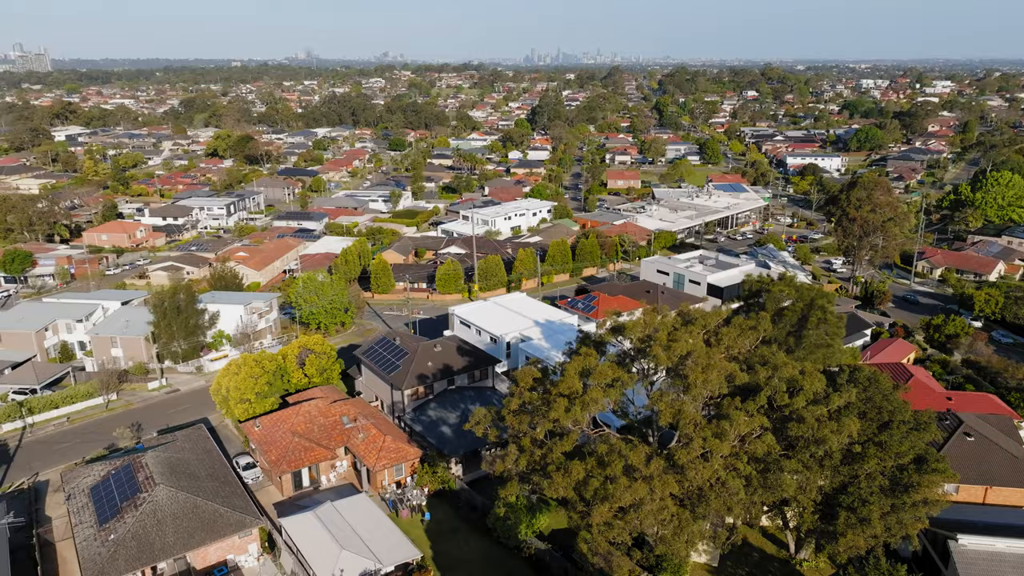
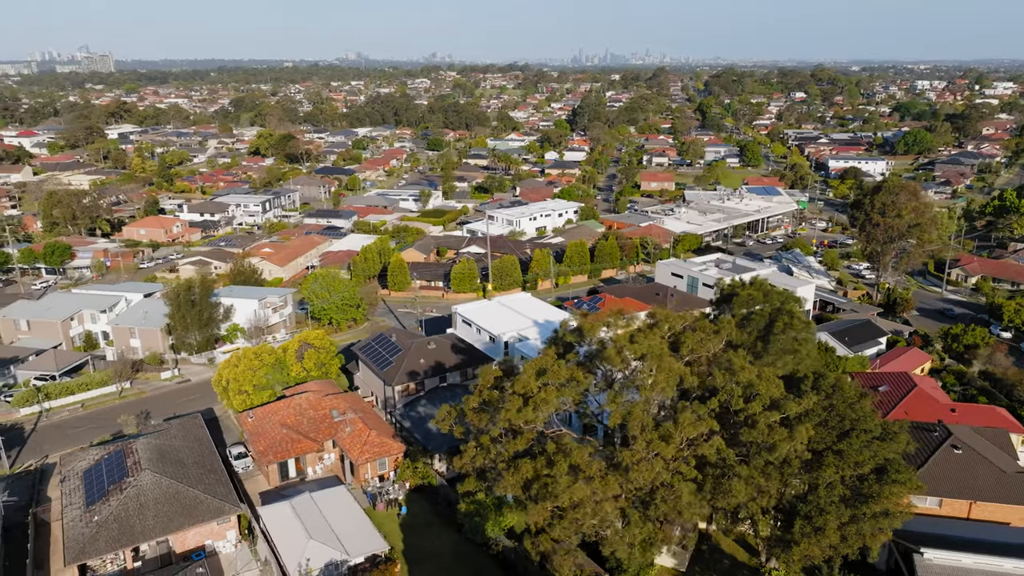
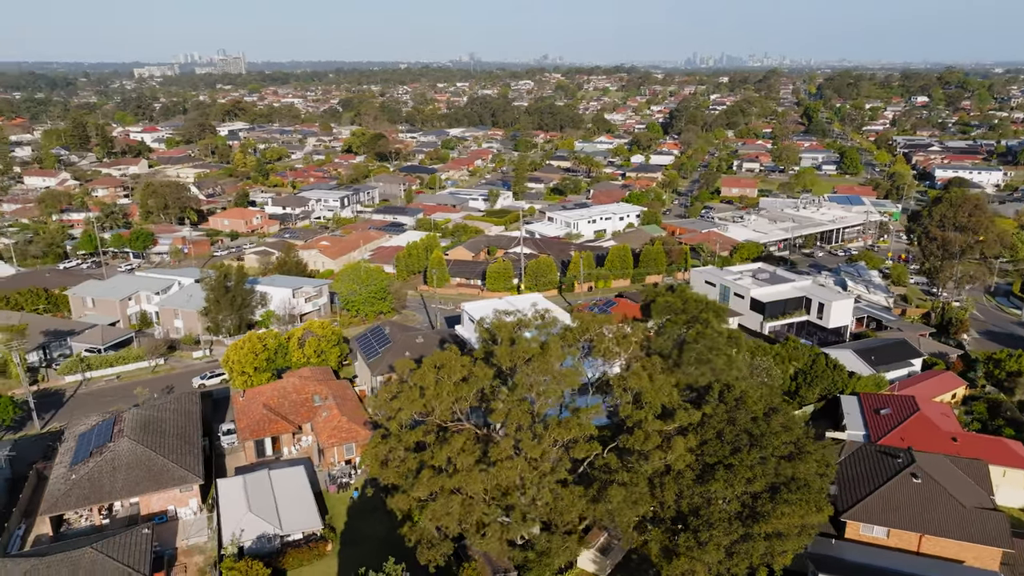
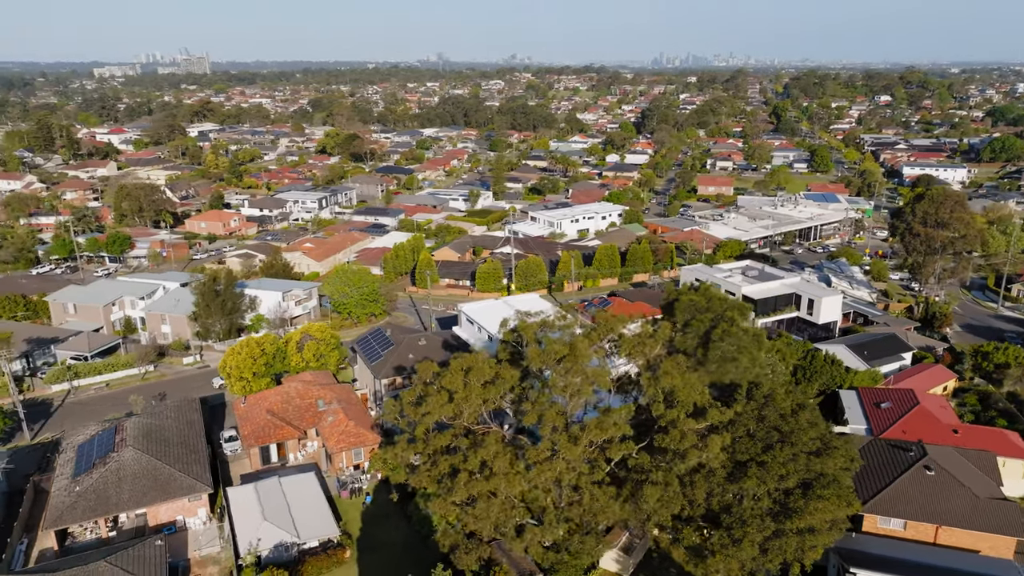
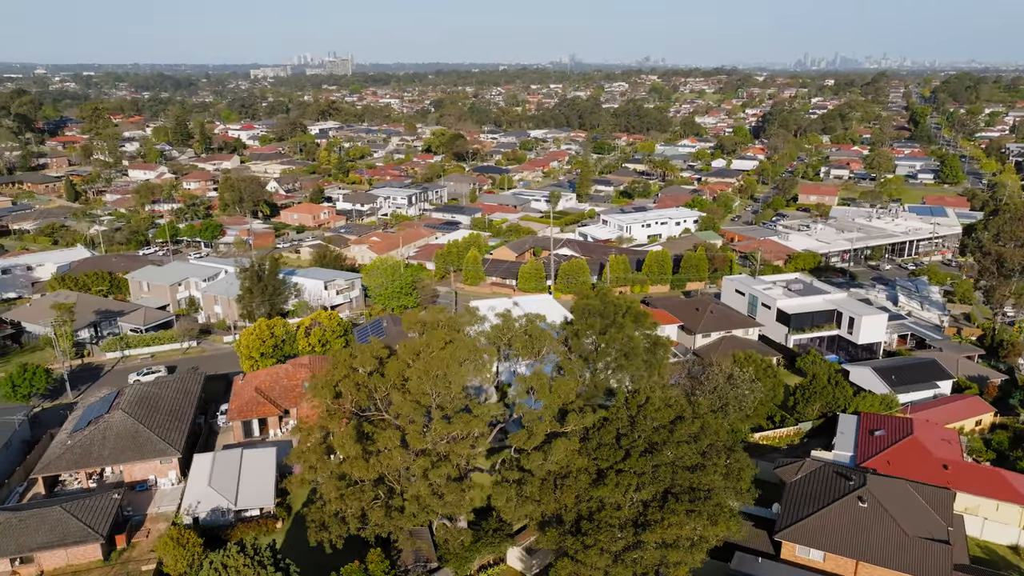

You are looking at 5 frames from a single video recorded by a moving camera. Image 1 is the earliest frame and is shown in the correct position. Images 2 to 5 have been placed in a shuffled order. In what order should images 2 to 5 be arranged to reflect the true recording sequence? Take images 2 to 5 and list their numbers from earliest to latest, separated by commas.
2, 4, 3, 5
